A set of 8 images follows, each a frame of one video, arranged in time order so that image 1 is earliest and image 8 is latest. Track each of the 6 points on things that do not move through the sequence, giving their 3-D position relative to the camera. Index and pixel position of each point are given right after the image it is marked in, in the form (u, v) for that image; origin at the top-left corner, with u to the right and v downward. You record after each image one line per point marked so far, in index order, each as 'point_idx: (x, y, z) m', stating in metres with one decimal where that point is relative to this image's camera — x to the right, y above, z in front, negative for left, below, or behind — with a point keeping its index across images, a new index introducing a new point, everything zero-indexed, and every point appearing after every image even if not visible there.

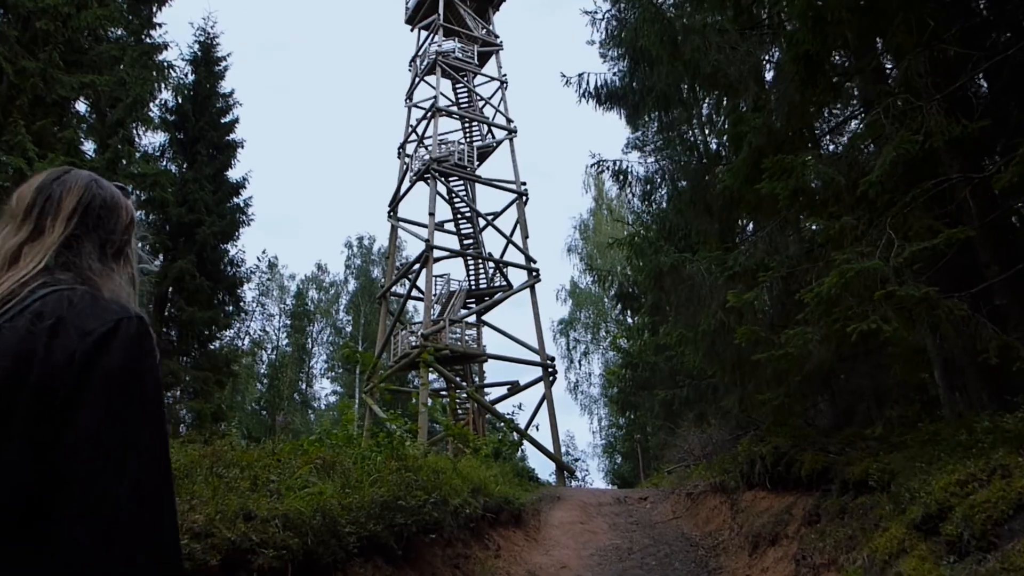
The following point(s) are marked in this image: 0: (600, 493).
0: (+1.2, -2.8, +11.0) m
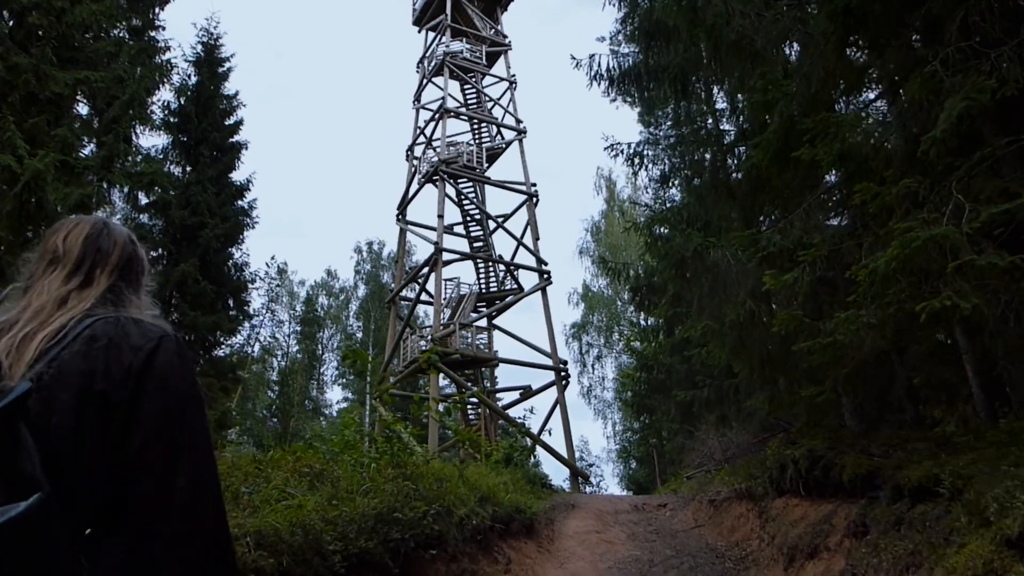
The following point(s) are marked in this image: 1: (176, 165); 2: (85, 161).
0: (+1.4, -2.8, +10.6) m
1: (-6.3, +2.3, +15.1) m
2: (-4.7, +1.4, +8.8) m
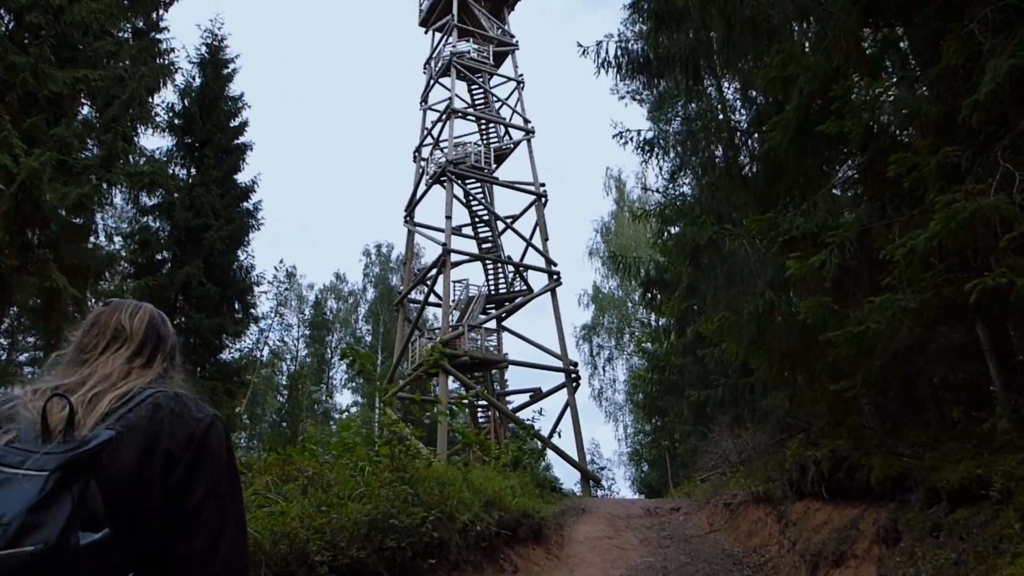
0: (+1.5, -2.8, +10.4) m
1: (-6.1, +2.2, +15.0) m
2: (-4.6, +1.4, +8.7) m
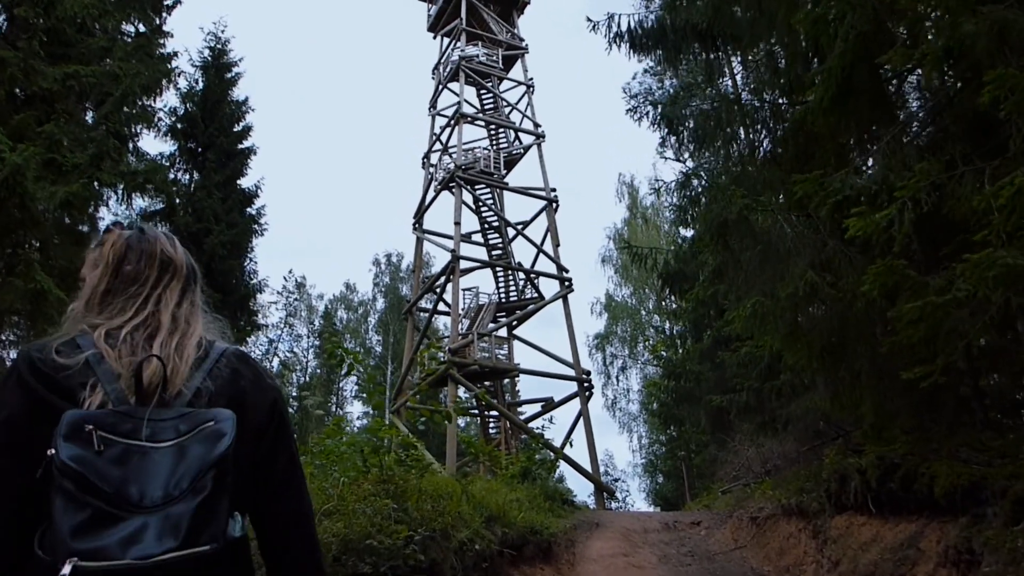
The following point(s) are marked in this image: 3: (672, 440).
0: (+1.6, -2.8, +9.8) m
1: (-6.0, +2.1, +14.6) m
2: (-4.5, +1.3, +8.3) m
3: (+3.8, -3.6, +19.3) m
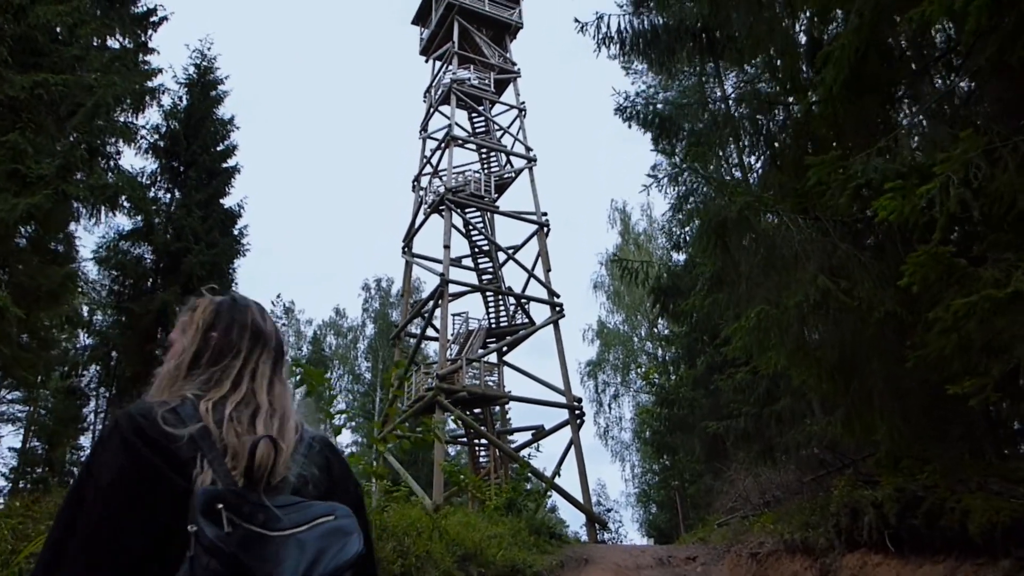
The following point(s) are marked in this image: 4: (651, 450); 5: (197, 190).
0: (+1.4, -3.0, +9.4) m
1: (-6.1, +1.7, +14.3) m
2: (-4.6, +1.2, +8.0) m
3: (+3.6, -4.2, +18.8) m
4: (+3.2, -3.8, +18.8) m
5: (-5.5, +1.7, +14.1) m
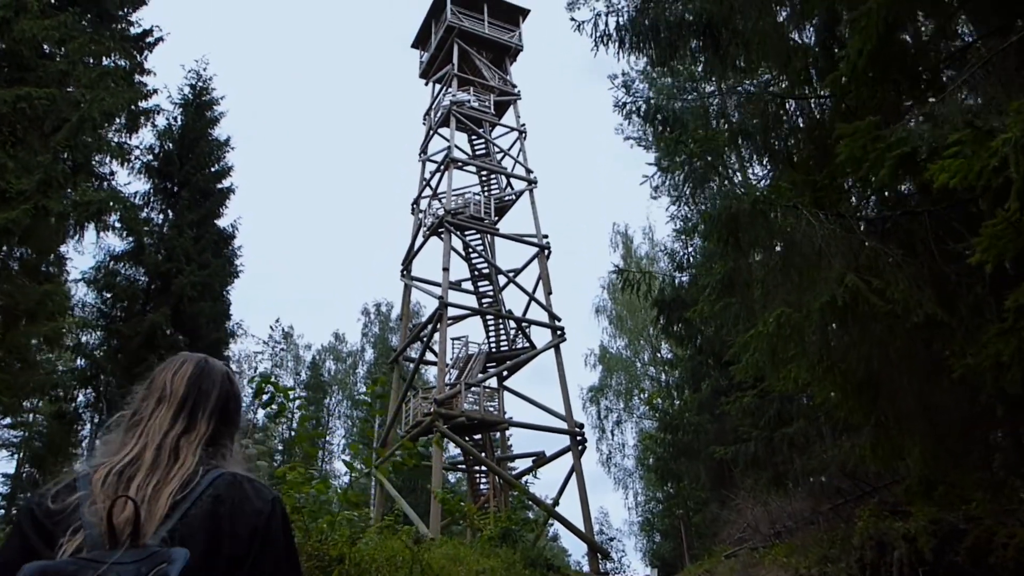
0: (+1.4, -3.3, +8.9) m
1: (-6.1, +1.3, +14.0) m
2: (-4.7, +1.0, +7.7) m
3: (+3.6, -4.7, +18.4) m
4: (+3.2, -4.3, +18.3) m
5: (-5.5, +1.3, +13.8) m
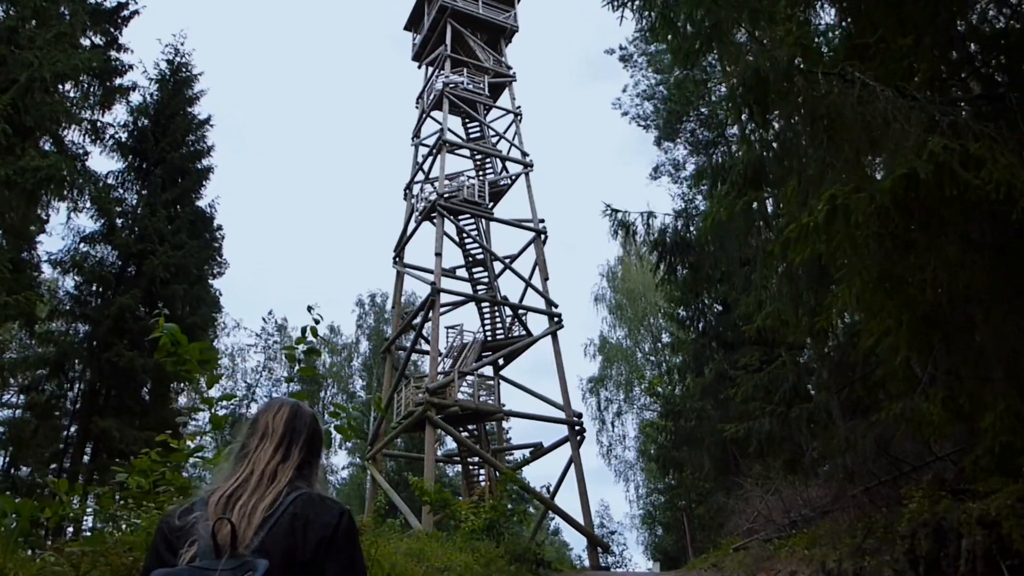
0: (+1.3, -3.0, +8.3) m
1: (-6.3, +1.6, +13.3) m
2: (-4.8, +1.2, +7.0) m
3: (+3.5, -4.4, +17.7) m
4: (+3.1, -3.9, +17.7) m
5: (-5.6, +1.6, +13.2) m
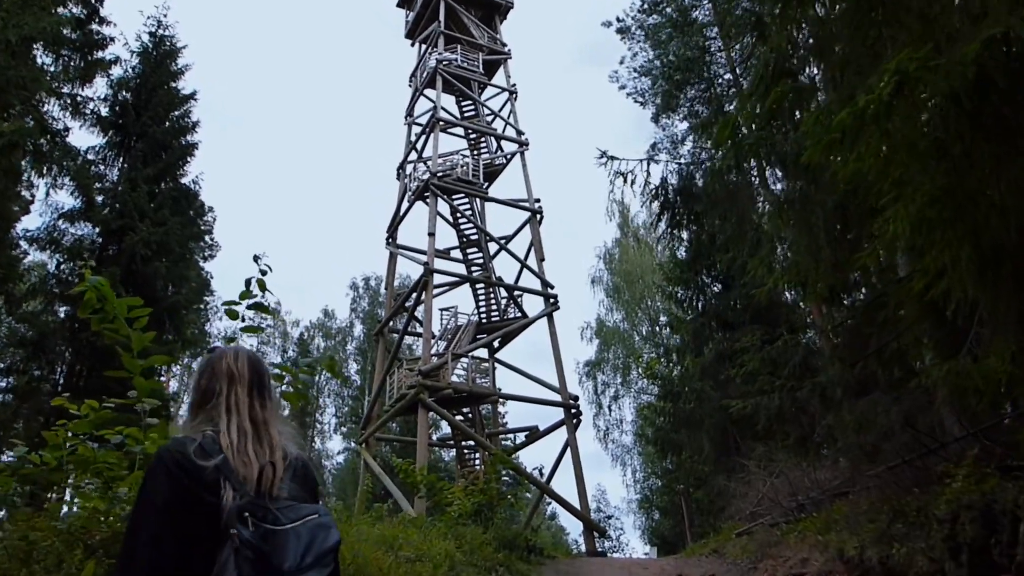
0: (+1.3, -2.7, +8.0) m
1: (-6.4, +1.9, +12.9) m
2: (-4.9, +1.4, +6.6) m
3: (+3.4, -4.0, +17.4) m
4: (+3.0, -3.5, +17.4) m
5: (-5.7, +1.9, +12.7) m
